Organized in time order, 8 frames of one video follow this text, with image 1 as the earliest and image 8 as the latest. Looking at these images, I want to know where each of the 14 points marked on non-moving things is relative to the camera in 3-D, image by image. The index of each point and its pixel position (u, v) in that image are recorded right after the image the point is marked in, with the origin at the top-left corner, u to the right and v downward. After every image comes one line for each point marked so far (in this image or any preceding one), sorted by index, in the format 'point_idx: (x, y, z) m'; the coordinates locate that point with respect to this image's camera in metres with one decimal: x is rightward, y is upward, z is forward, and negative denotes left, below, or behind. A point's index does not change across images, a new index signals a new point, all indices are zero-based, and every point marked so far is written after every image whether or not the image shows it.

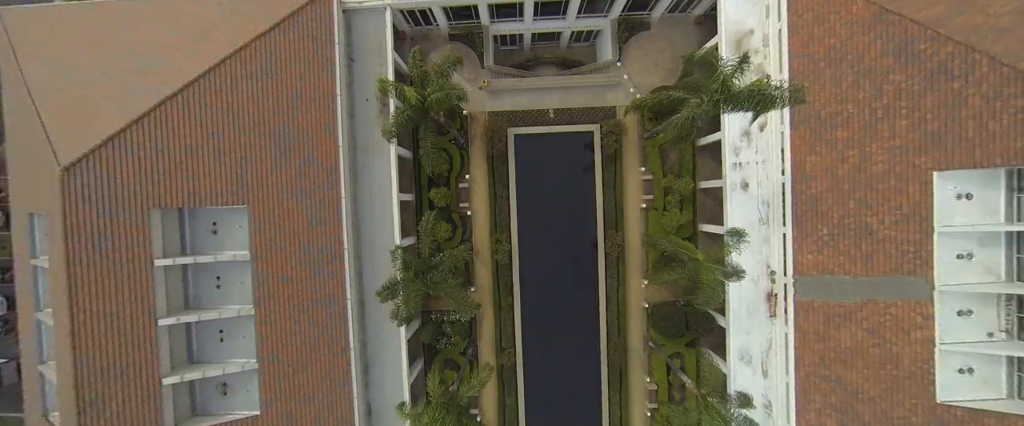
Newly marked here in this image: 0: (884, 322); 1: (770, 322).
0: (+13.1, -3.9, +12.5) m
1: (+10.8, -4.5, +14.8) m
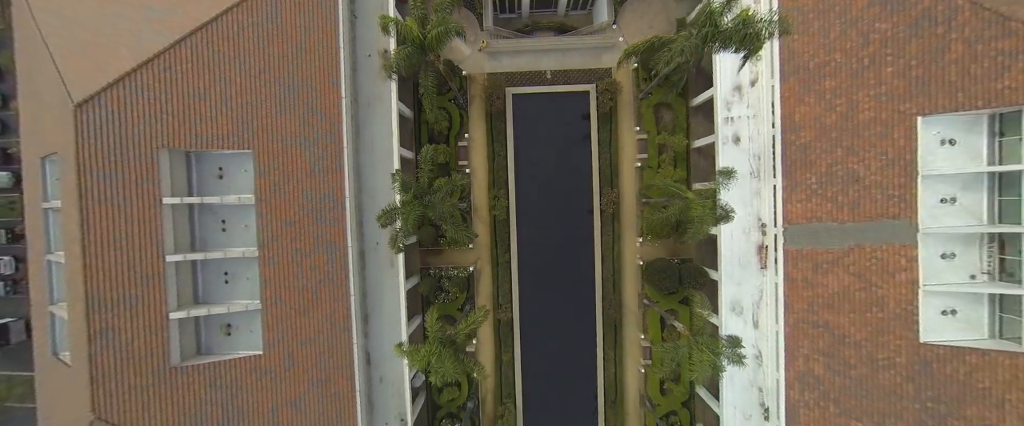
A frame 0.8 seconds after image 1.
0: (+13.0, -1.9, +12.8) m
1: (+10.6, -2.6, +15.1) m
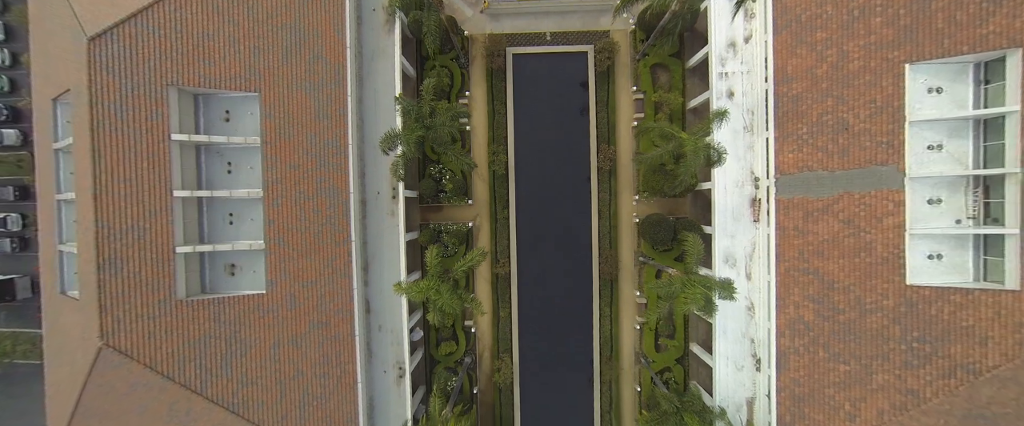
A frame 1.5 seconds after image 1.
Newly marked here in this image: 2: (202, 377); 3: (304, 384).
0: (+12.9, 0.0, +13.2) m
1: (+10.6, -0.6, +15.5) m
2: (-11.4, -6.0, +13.0) m
3: (-8.4, -6.9, +14.1) m
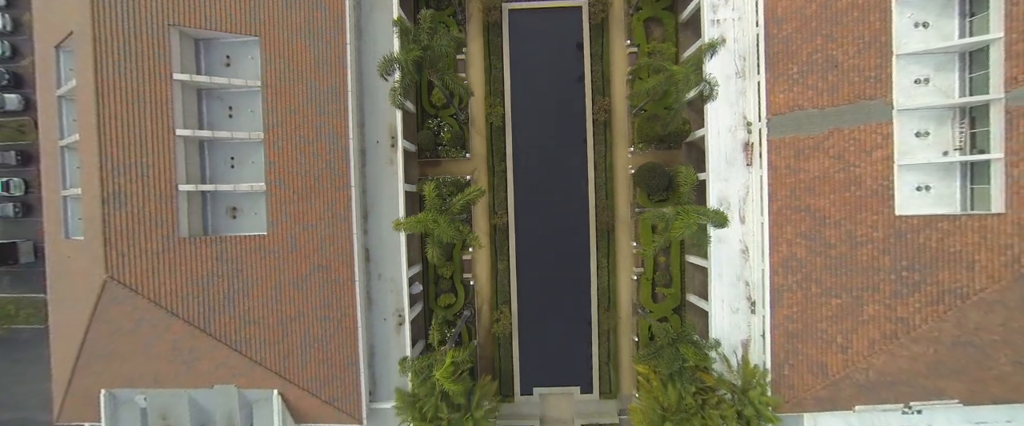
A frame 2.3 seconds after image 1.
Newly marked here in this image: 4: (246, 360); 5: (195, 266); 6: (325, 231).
0: (+12.8, +2.5, +13.4) m
1: (+10.4, +1.8, +15.7) m
2: (-11.5, -3.8, +13.2) m
3: (-8.4, -4.6, +14.3) m
4: (-10.3, -5.7, +13.7) m
5: (-11.7, -1.9, +13.0) m
6: (-7.6, -0.8, +14.5) m
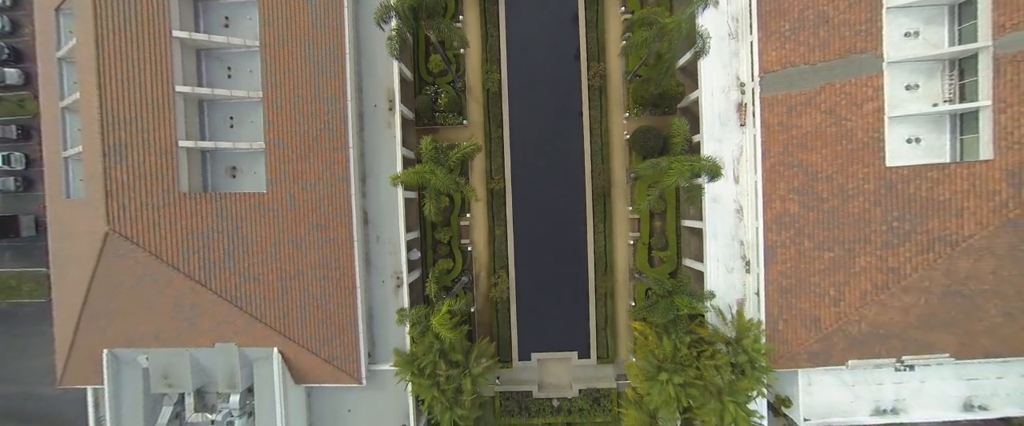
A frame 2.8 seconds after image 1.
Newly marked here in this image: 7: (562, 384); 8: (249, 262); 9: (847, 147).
0: (+12.6, +4.3, +13.6) m
1: (+10.3, +3.6, +15.9) m
2: (-11.6, -2.1, +13.4) m
3: (-8.5, -2.9, +14.5) m
4: (-10.5, -4.1, +13.9) m
5: (-11.8, -0.3, +13.2) m
6: (-7.8, +0.9, +14.7) m
7: (+2.6, -9.0, +18.6) m
8: (-10.3, -1.9, +13.8) m
9: (+12.9, +2.5, +13.5) m
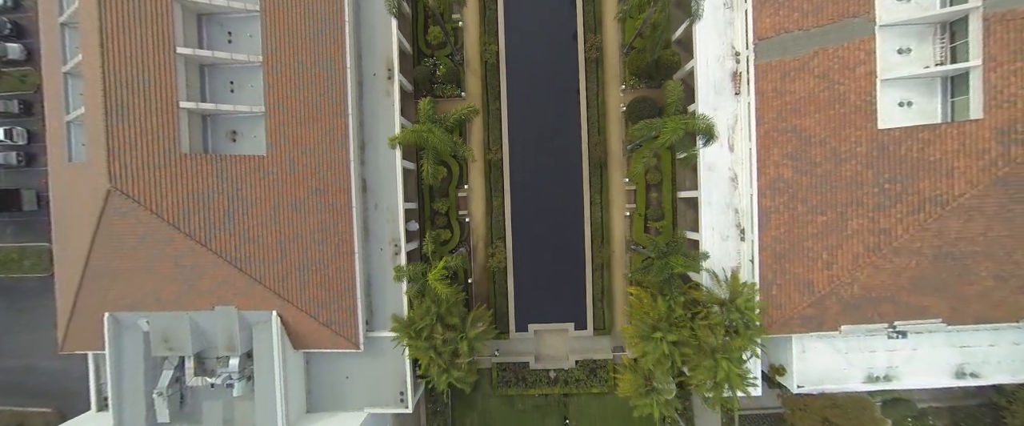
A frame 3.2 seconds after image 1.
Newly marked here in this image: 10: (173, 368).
0: (+12.5, +5.7, +13.8) m
1: (+10.1, +5.1, +16.1) m
2: (-11.7, -0.6, +13.5) m
3: (-8.7, -1.5, +14.7) m
4: (-10.6, -2.6, +14.1) m
5: (-12.0, +1.2, +13.4) m
6: (-7.9, +2.4, +14.9) m
7: (+2.5, -7.5, +18.7) m
8: (-10.4, -0.4, +14.0) m
9: (+12.7, +4.0, +13.7) m
10: (-15.0, -6.9, +15.6) m
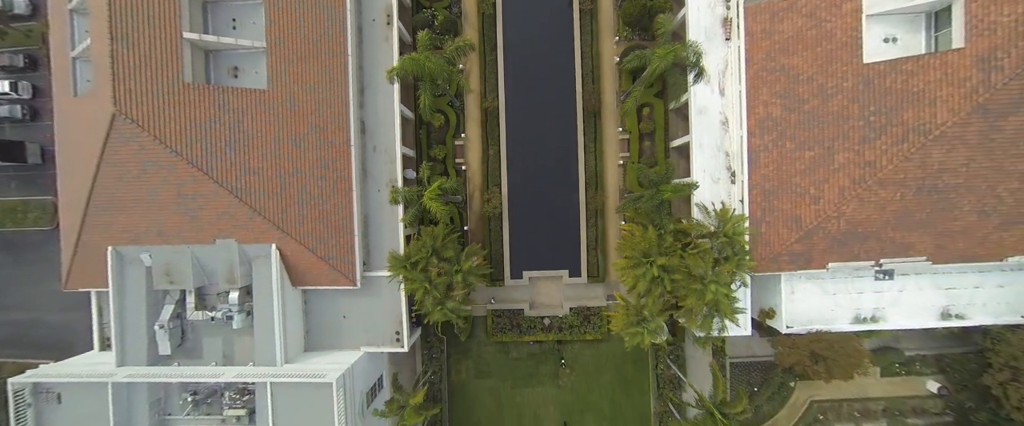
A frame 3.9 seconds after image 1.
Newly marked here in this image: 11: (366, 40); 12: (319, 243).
0: (+12.3, +8.4, +14.1) m
1: (+10.0, +7.7, +16.4) m
2: (-11.9, +2.1, +13.9) m
3: (-8.9, +1.3, +15.0) m
4: (-10.8, +0.2, +14.4) m
5: (-12.2, +3.9, +13.7) m
6: (-8.1, +5.1, +15.2) m
7: (+2.2, -4.8, +19.0) m
8: (-10.7, +2.3, +14.4) m
9: (+12.5, +6.6, +14.1) m
10: (-15.2, -4.1, +15.9) m
11: (-6.9, +8.2, +16.7) m
12: (-8.4, -1.3, +15.3) m
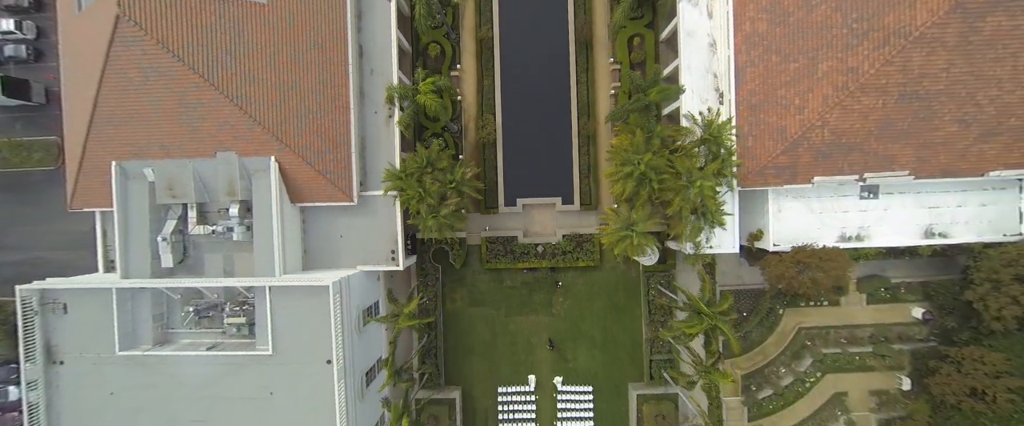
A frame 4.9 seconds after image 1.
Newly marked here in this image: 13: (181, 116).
0: (+12.0, +12.1, +14.5) m
1: (+9.6, +11.5, +16.8) m
2: (-12.3, +5.9, +14.3) m
3: (-9.2, +5.1, +15.4) m
4: (-11.2, +4.0, +14.8) m
5: (-12.5, +7.7, +14.1) m
6: (-8.5, +8.9, +15.6) m
7: (+1.9, -1.0, +19.5) m
8: (-11.0, +6.1, +14.8) m
9: (+12.2, +10.4, +14.4) m
10: (-15.5, -0.3, +16.3) m
11: (-7.2, +12.0, +17.1) m
12: (-8.7, +2.5, +15.7) m
13: (-13.9, +4.1, +14.8) m
